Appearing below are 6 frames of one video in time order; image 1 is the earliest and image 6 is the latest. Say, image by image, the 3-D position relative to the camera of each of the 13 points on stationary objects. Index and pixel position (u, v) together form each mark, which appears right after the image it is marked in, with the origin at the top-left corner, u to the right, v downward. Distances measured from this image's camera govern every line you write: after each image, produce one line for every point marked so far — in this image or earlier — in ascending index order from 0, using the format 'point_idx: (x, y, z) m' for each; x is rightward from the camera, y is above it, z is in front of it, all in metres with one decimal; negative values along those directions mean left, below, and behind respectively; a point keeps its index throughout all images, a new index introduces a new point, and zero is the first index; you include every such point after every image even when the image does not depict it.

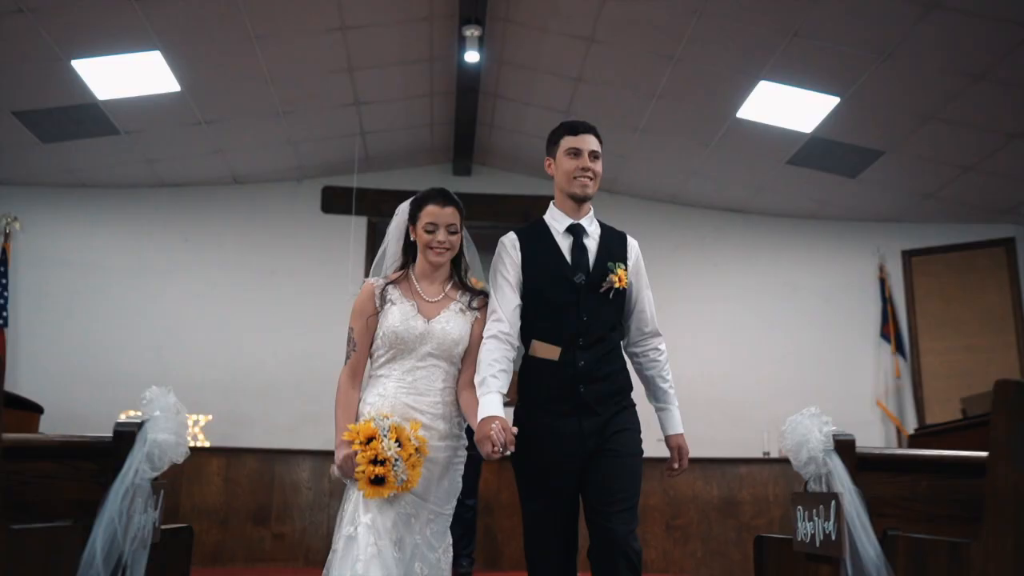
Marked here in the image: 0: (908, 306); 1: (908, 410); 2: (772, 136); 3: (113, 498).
0: (+3.8, -0.2, +9.0) m
1: (+3.7, -1.1, +8.8) m
2: (+2.2, +1.3, +8.0) m
3: (-1.0, -0.5, +2.3) m
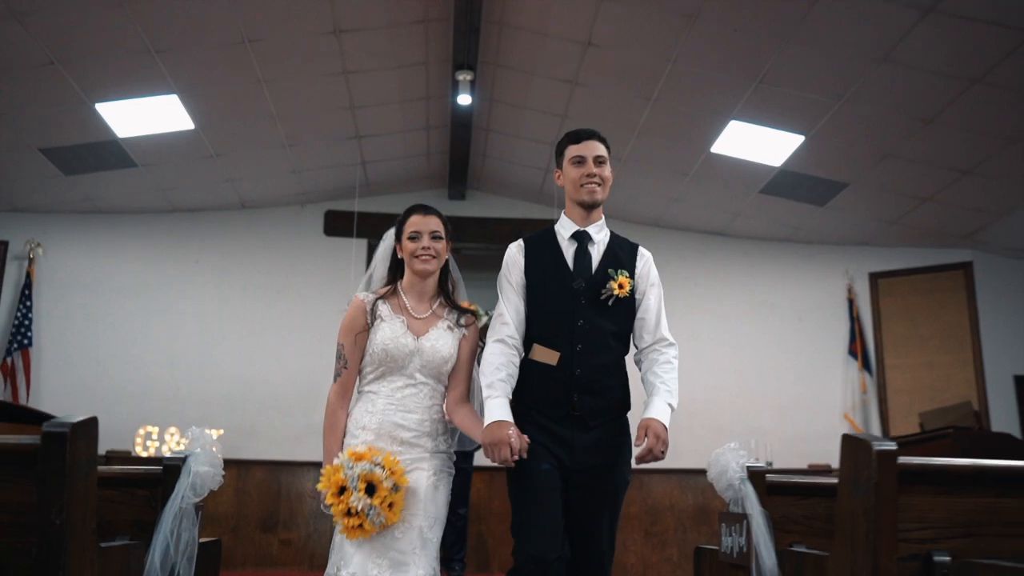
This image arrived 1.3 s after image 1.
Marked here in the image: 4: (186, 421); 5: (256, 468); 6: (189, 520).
0: (+3.7, -0.4, +9.6) m
1: (+3.6, -1.3, +9.4) m
2: (+2.1, +1.1, +8.6) m
3: (-1.0, -0.7, +2.8) m
4: (-3.2, -1.3, +9.4) m
5: (-2.3, -1.6, +8.6) m
6: (-1.0, -0.7, +2.9) m
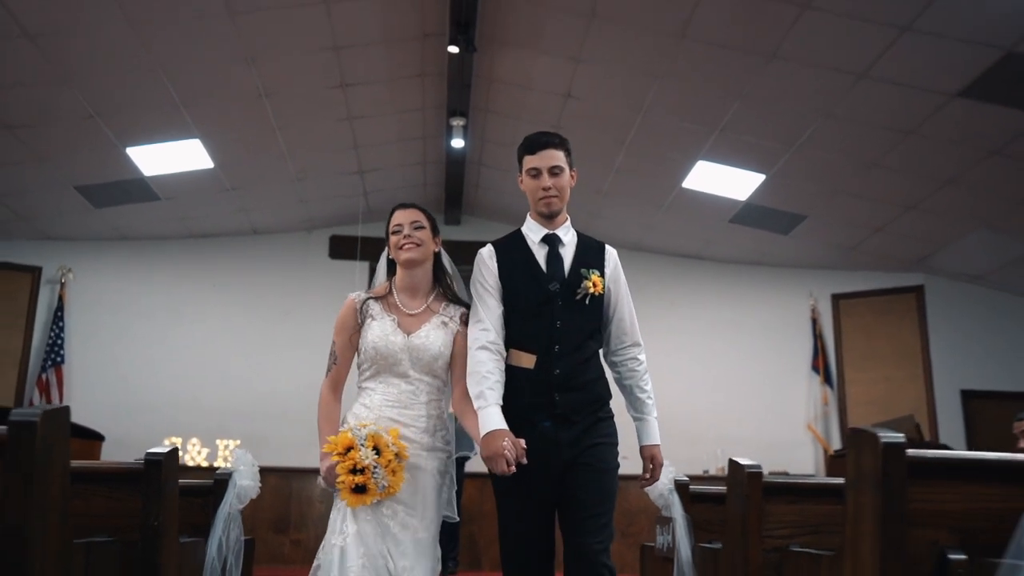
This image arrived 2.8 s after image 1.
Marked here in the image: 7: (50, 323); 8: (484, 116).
0: (+3.6, -0.6, +10.4) m
1: (+3.5, -1.6, +10.2) m
2: (+2.0, +0.9, +9.4) m
3: (-1.1, -0.9, +3.7) m
4: (-3.3, -1.6, +10.2) m
5: (-2.4, -1.9, +9.4) m
6: (-1.1, -0.9, +3.7) m
7: (-4.9, -0.4, +10.0) m
8: (-0.3, +1.6, +9.0) m
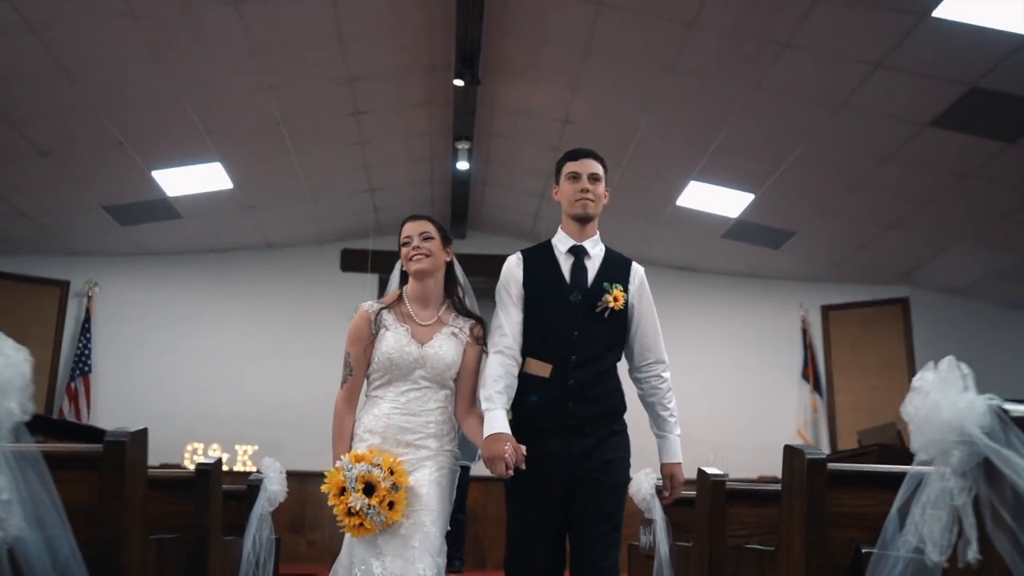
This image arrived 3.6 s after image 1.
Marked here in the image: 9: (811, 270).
0: (+3.6, -0.7, +10.9) m
1: (+3.5, -1.7, +10.7) m
2: (+2.1, +0.7, +9.9) m
3: (-1.2, -1.0, +4.2) m
4: (-3.3, -1.7, +10.7) m
5: (-2.4, -2.0, +9.9) m
6: (-1.1, -1.1, +4.2) m
7: (-4.8, -0.5, +10.5) m
8: (-0.2, +1.5, +9.5) m
9: (+3.4, +0.2, +10.7) m
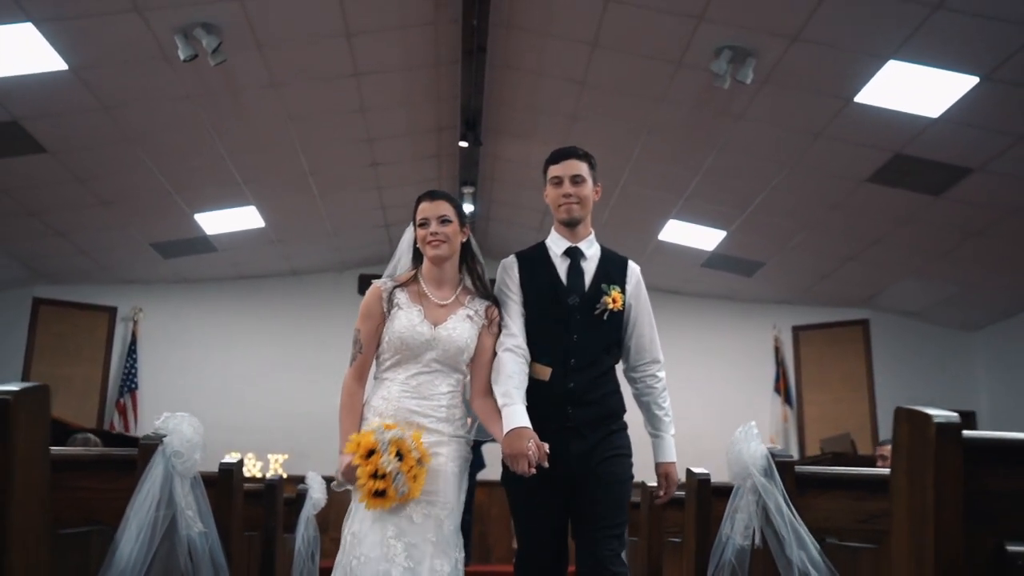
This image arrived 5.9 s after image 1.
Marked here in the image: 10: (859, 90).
0: (+3.6, -1.0, +12.1) m
1: (+3.5, -2.0, +11.8) m
2: (+2.1, +0.4, +11.1) m
3: (-1.2, -1.3, +5.4) m
4: (-3.2, -2.0, +11.9) m
5: (-2.4, -2.3, +11.1) m
6: (-1.2, -1.4, +5.4) m
7: (-4.8, -0.8, +11.8) m
8: (-0.2, +1.2, +10.7) m
9: (+3.4, -0.1, +11.9) m
10: (+2.5, +1.4, +6.9) m
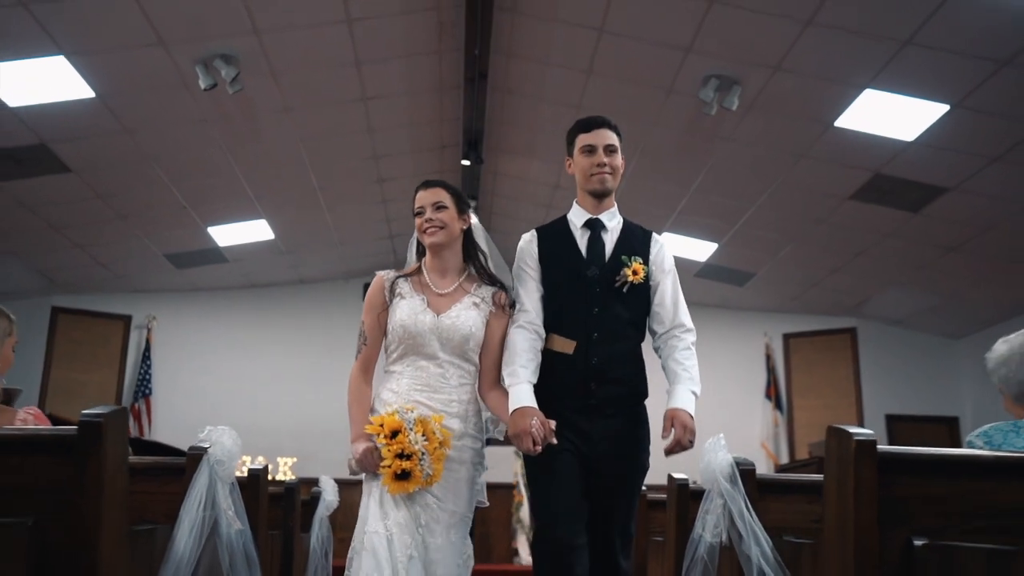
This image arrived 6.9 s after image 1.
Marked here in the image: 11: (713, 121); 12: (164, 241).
0: (+3.6, -1.1, +12.5) m
1: (+3.5, -2.1, +12.3) m
2: (+2.1, +0.3, +11.5) m
3: (-1.2, -1.5, +5.8) m
4: (-3.2, -2.1, +12.4) m
5: (-2.4, -2.4, +11.5) m
6: (-1.2, -1.5, +5.9) m
7: (-4.8, -0.9, +12.2) m
8: (-0.2, +1.1, +11.1) m
9: (+3.4, -0.2, +12.3) m
10: (+2.5, +1.3, +7.3) m
11: (+1.7, +1.4, +7.9) m
12: (-4.0, +0.5, +10.7) m
